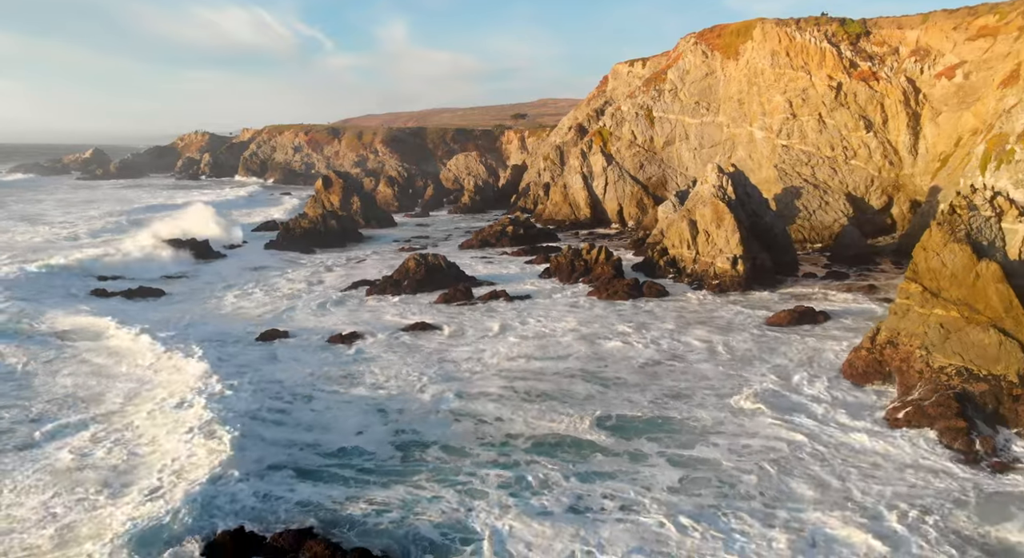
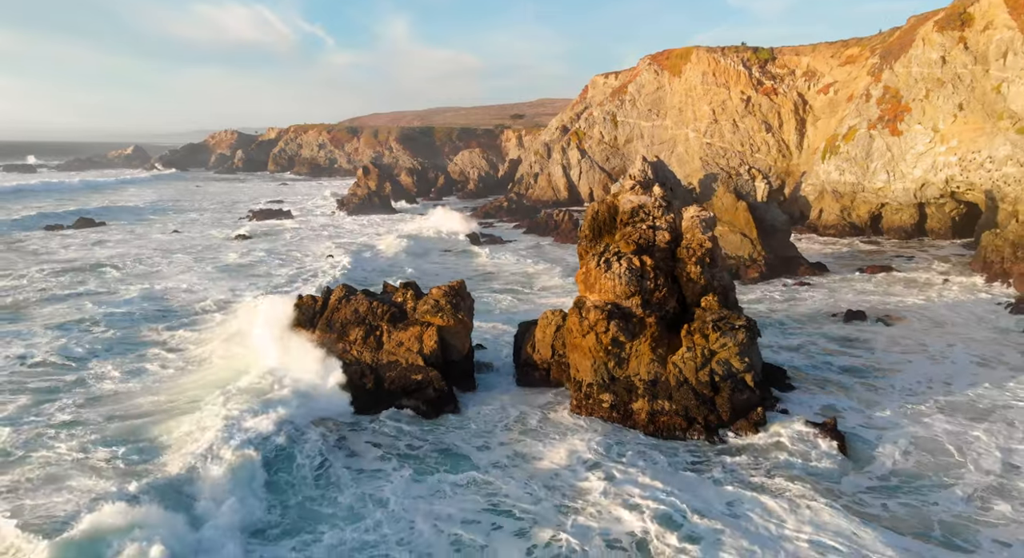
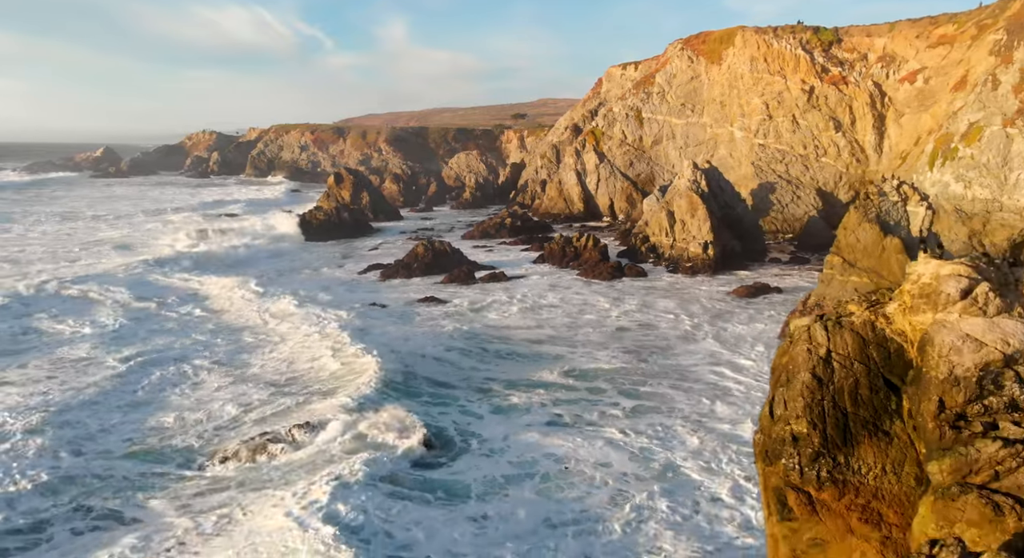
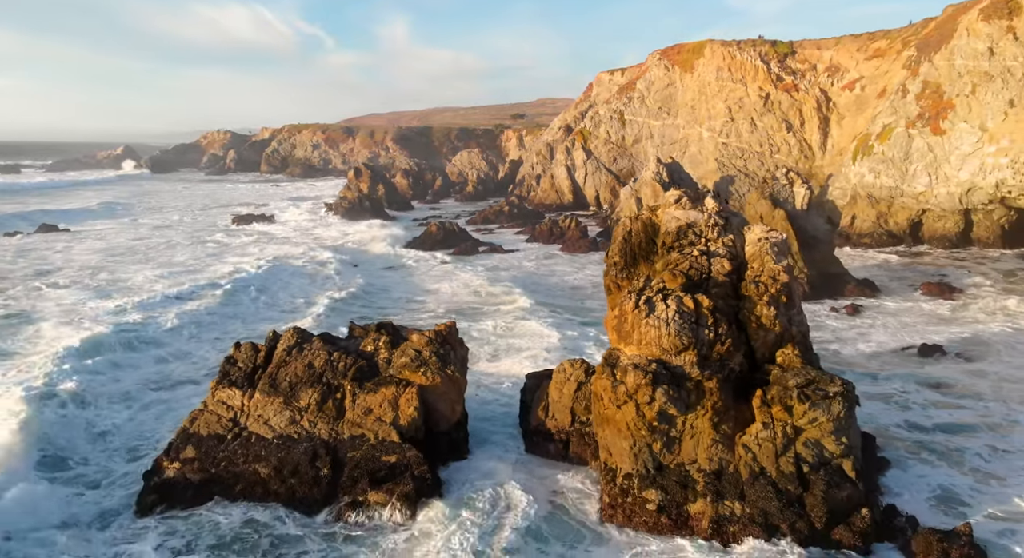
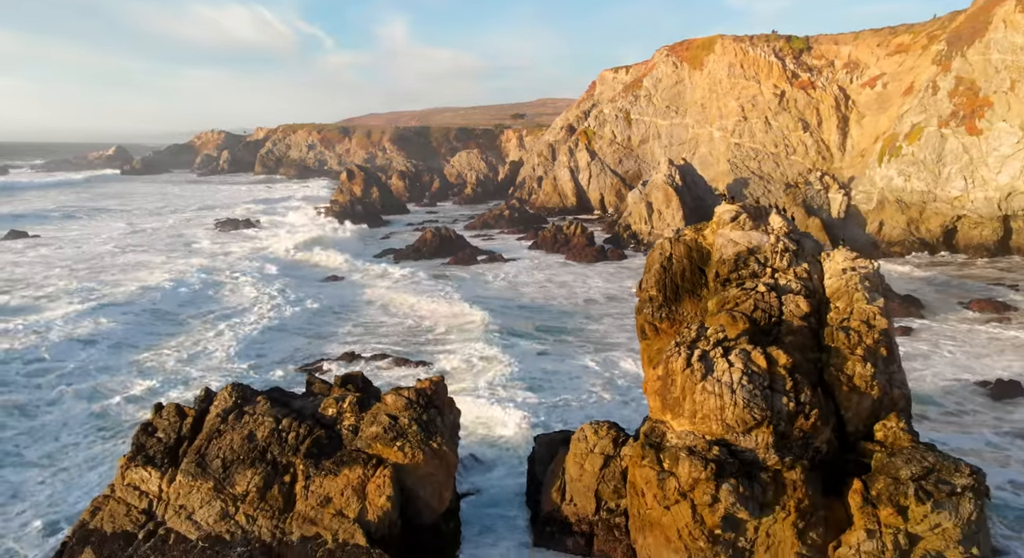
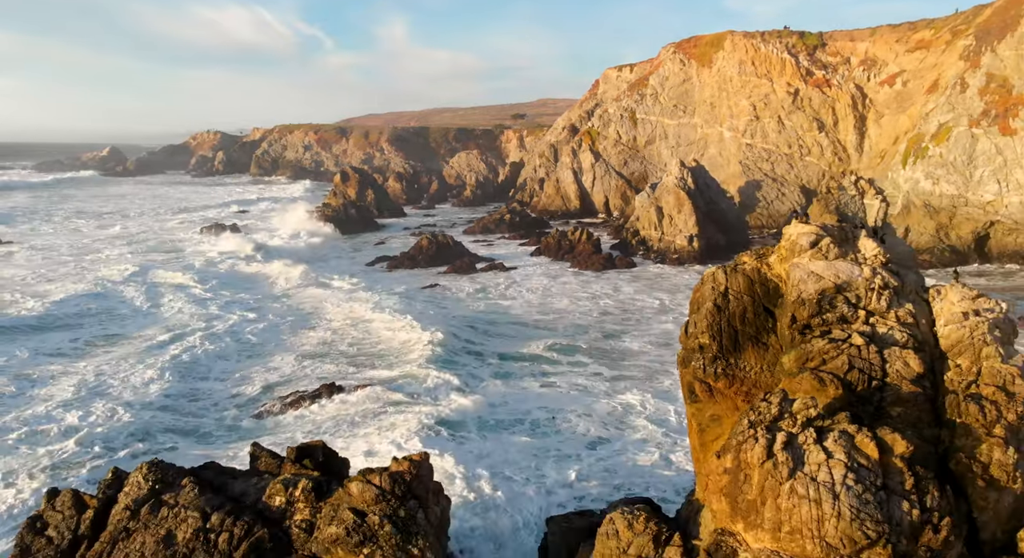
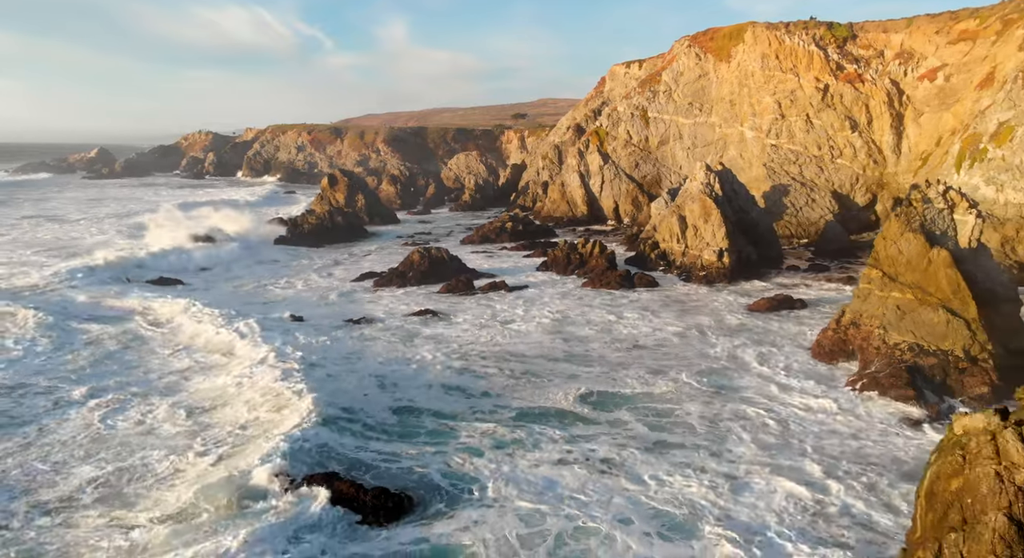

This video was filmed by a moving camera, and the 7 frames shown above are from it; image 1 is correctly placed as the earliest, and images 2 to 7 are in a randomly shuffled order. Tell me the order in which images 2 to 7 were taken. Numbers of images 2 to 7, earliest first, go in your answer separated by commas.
7, 3, 6, 5, 4, 2
